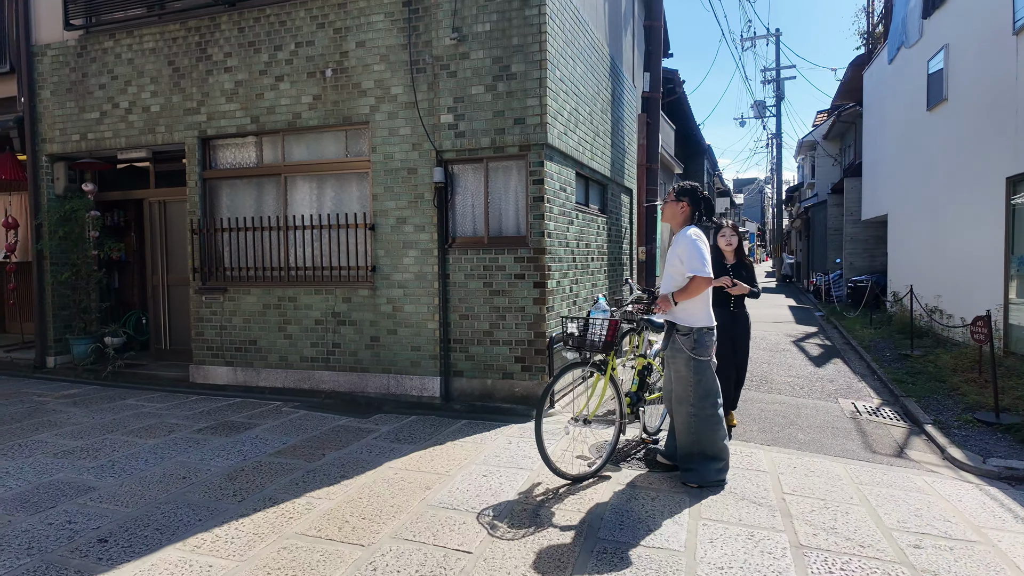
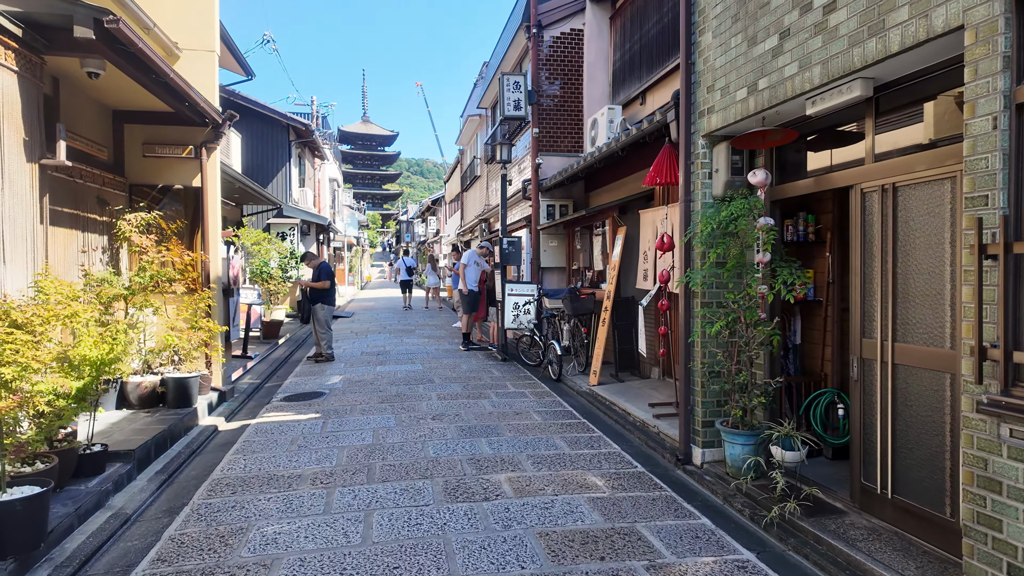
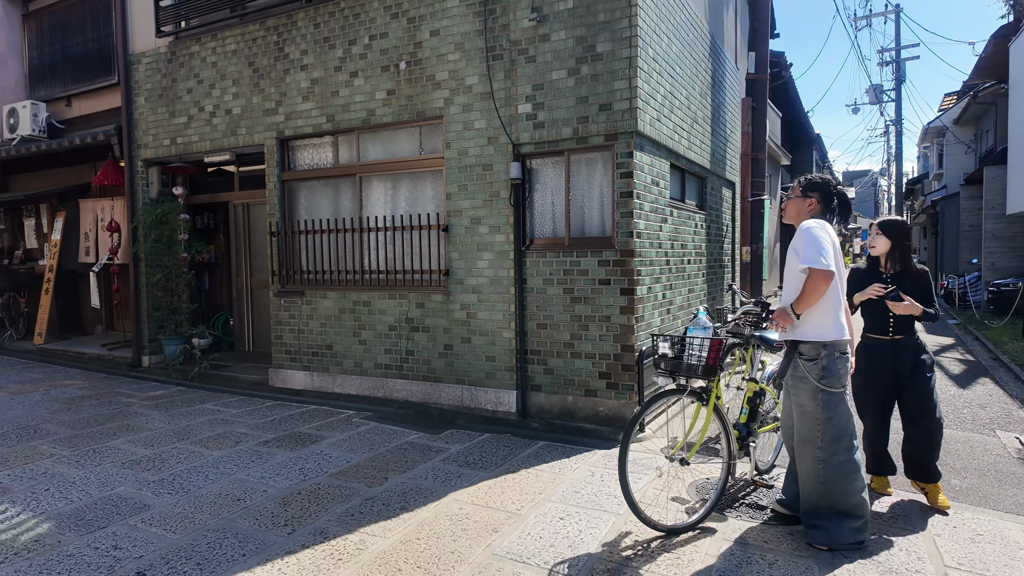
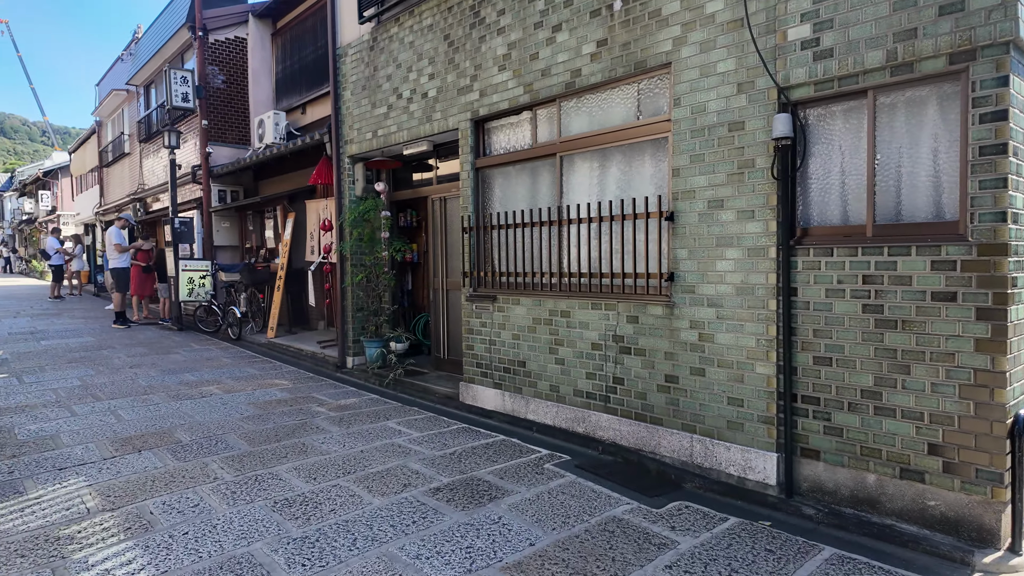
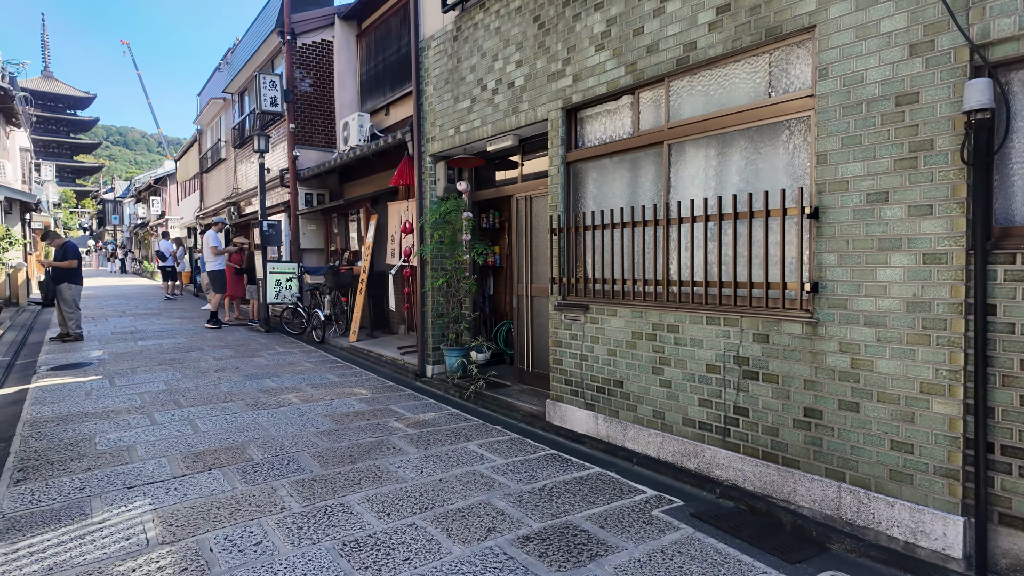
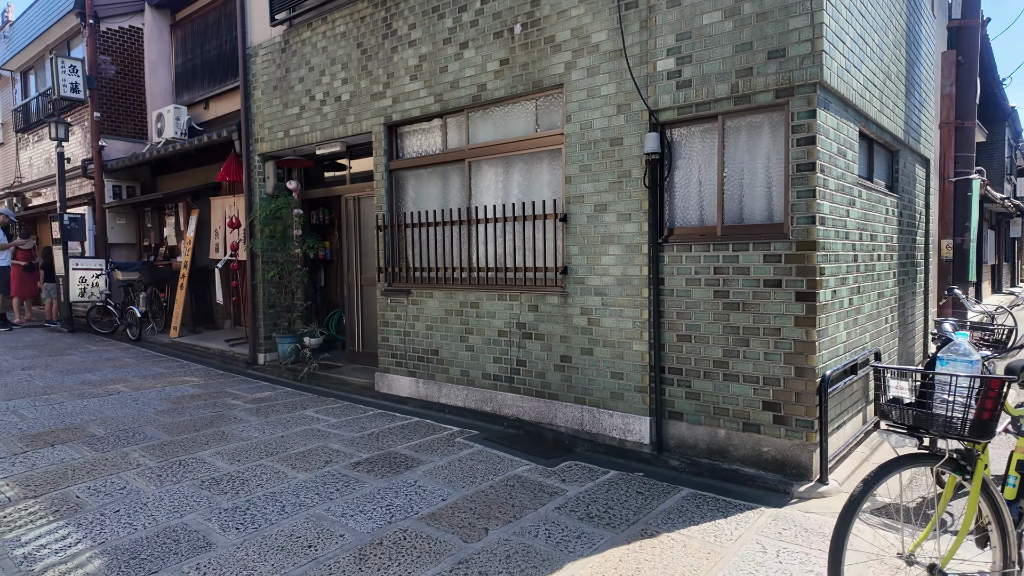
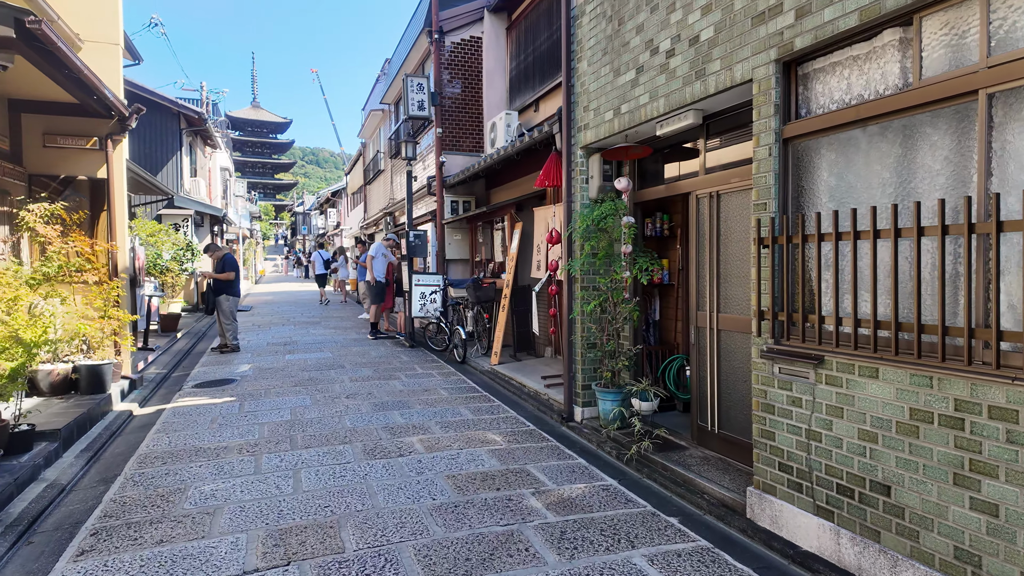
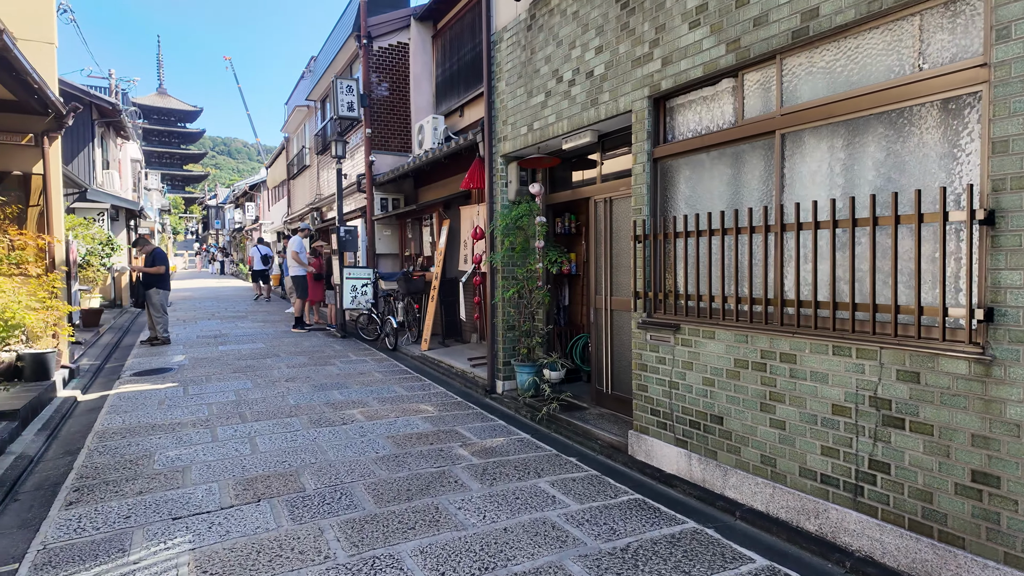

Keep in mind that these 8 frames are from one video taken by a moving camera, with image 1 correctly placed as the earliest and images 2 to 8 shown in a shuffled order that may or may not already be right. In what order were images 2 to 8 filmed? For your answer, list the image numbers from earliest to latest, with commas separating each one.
3, 6, 4, 5, 8, 7, 2
